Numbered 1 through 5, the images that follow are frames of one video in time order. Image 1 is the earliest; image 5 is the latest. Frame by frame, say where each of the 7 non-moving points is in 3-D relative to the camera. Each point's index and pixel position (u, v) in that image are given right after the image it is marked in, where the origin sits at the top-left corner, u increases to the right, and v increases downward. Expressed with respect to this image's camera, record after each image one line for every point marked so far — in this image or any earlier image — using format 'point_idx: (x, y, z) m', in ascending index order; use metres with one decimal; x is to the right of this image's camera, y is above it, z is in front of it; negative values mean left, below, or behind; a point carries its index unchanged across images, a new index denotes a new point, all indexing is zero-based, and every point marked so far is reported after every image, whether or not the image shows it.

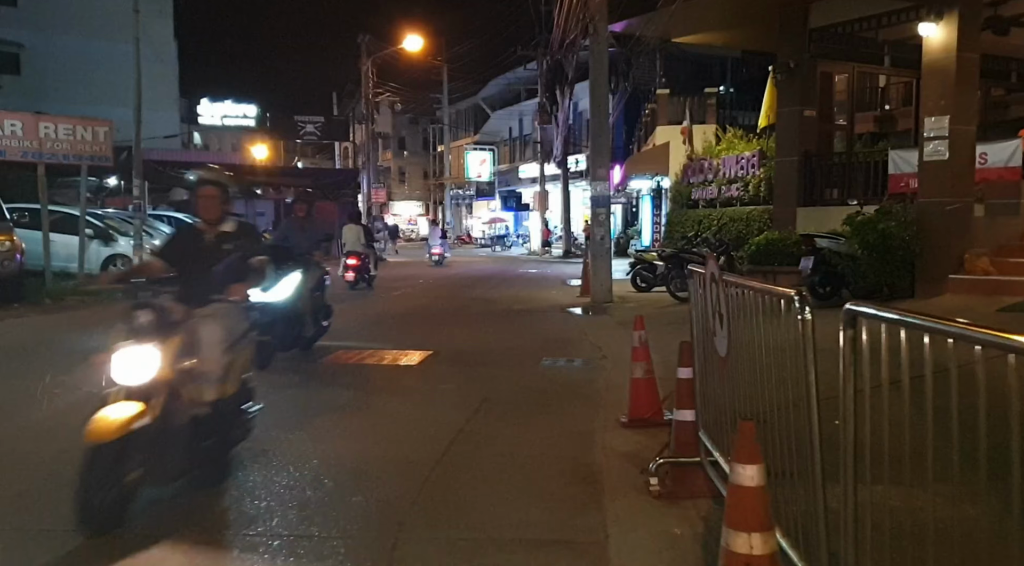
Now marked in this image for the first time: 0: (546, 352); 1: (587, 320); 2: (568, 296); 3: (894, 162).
0: (+0.5, -0.9, +11.3) m
1: (+1.4, -0.7, +15.6) m
2: (+1.3, -0.3, +20.0) m
3: (+7.2, +2.3, +15.8) m
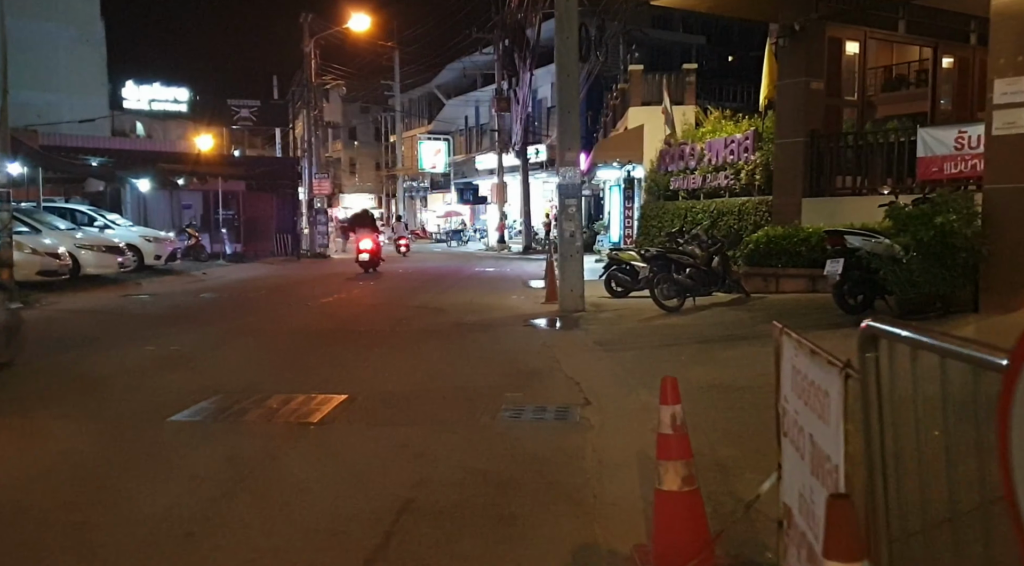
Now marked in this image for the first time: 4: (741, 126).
0: (0.0, -1.1, +8.2) m
1: (+0.6, -0.8, +12.6) m
2: (+0.4, -0.4, +17.0) m
3: (+6.4, +2.2, +13.0) m
4: (+4.9, +3.3, +17.7) m
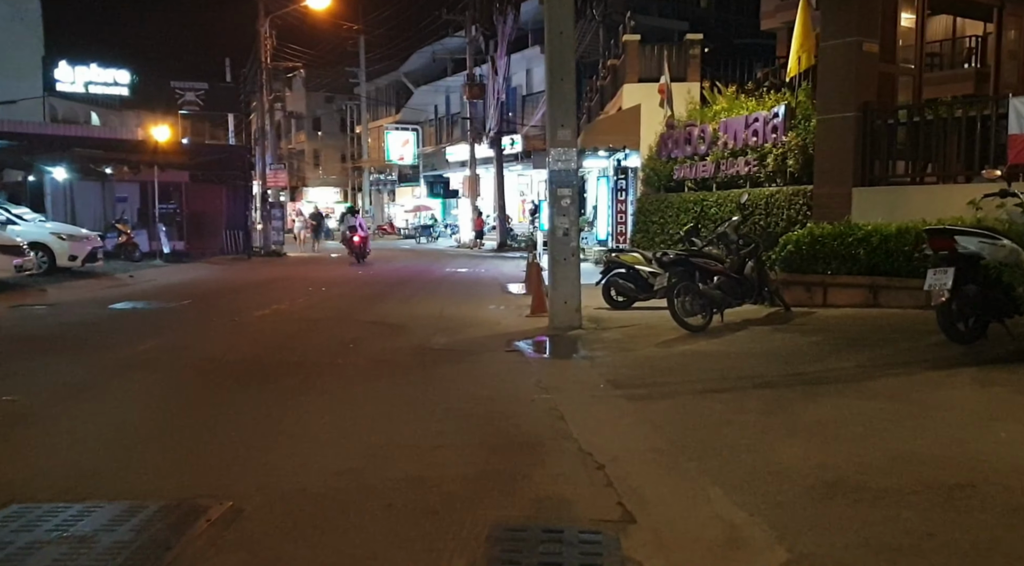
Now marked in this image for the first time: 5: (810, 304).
0: (-0.1, -1.3, +5.1) m
1: (+0.4, -1.0, +9.5) m
2: (0.0, -0.5, +13.8) m
3: (+6.1, +2.0, +10.1) m
4: (+4.5, +3.2, +14.7) m
5: (+4.1, -0.3, +11.6) m
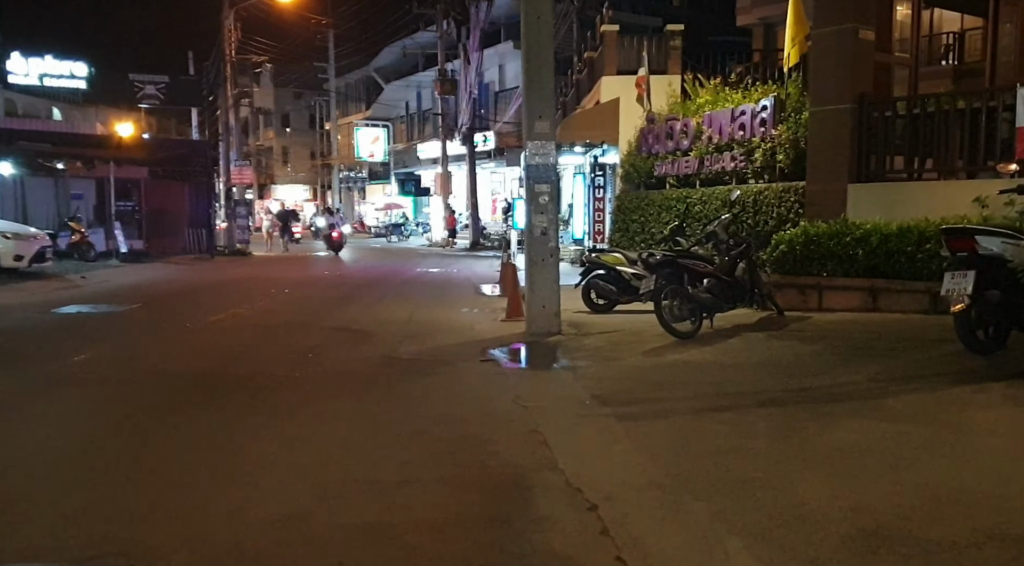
0: (-0.2, -1.3, +4.3) m
1: (+0.2, -1.0, +8.6) m
2: (-0.4, -0.6, +13.0) m
3: (+5.9, +2.0, +9.4) m
4: (+4.0, +3.2, +14.0) m
5: (+3.8, -0.3, +10.9) m
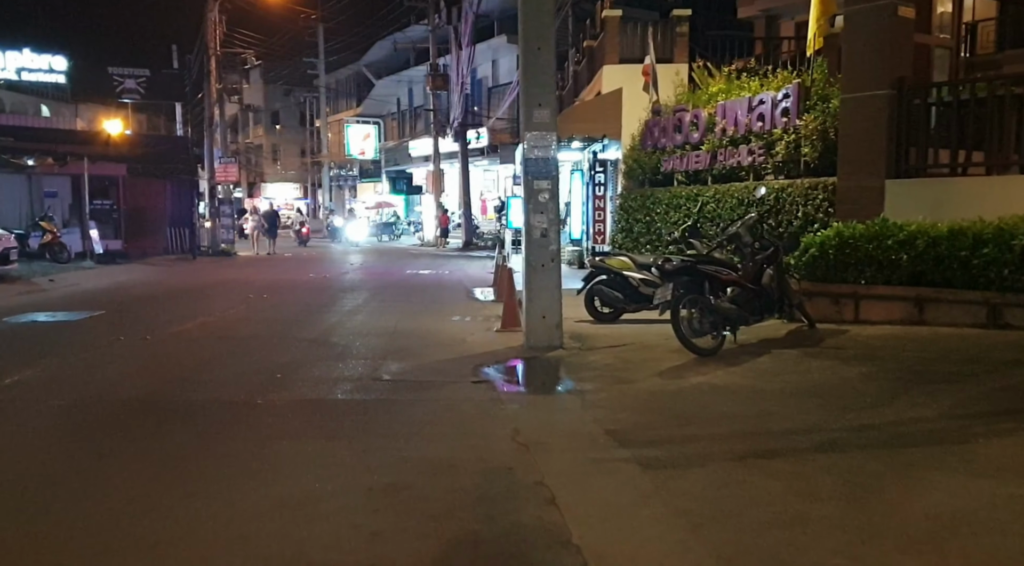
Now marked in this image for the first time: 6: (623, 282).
0: (-0.2, -1.4, +3.0) m
1: (+0.2, -1.1, +7.4) m
2: (-0.4, -0.7, +11.7) m
3: (+5.8, +1.9, +8.2) m
4: (+4.0, +3.1, +12.8) m
5: (+3.8, -0.4, +9.7) m
6: (+1.5, 0.0, +11.3) m
